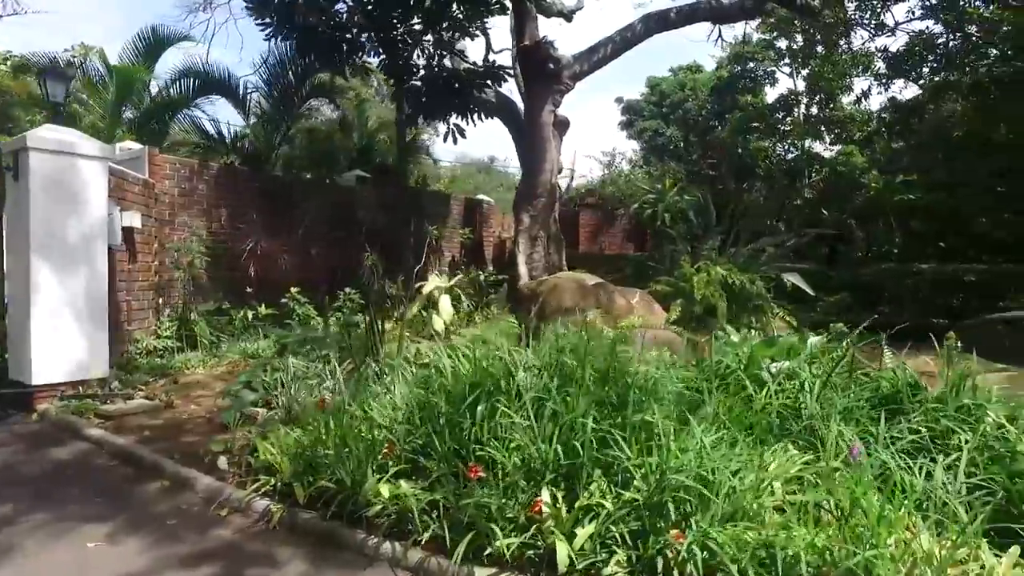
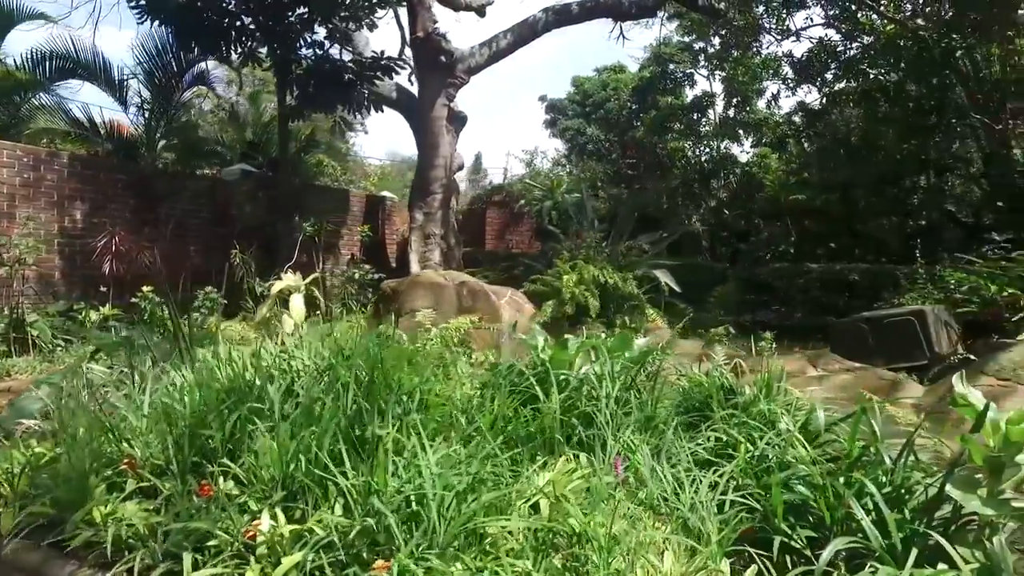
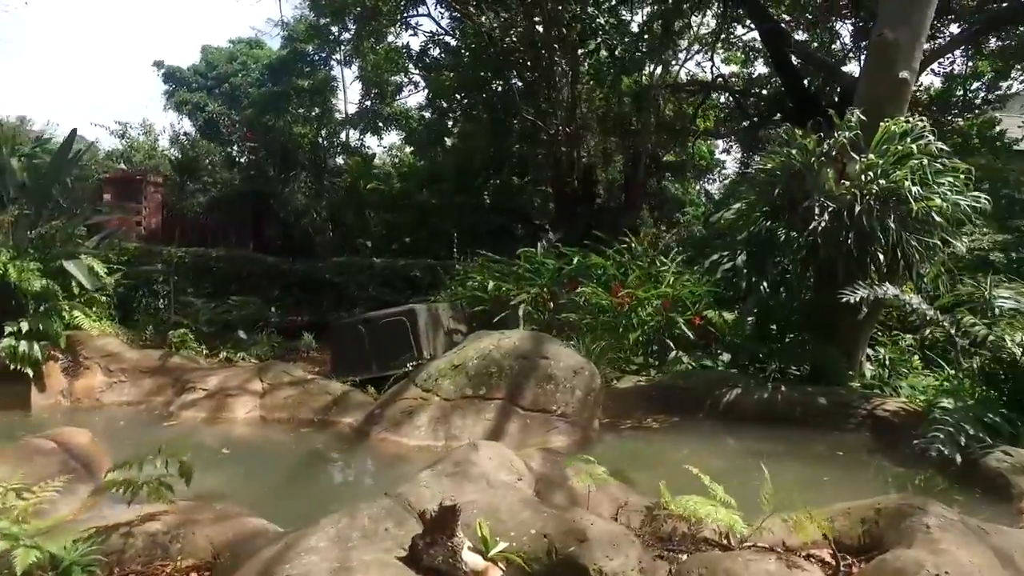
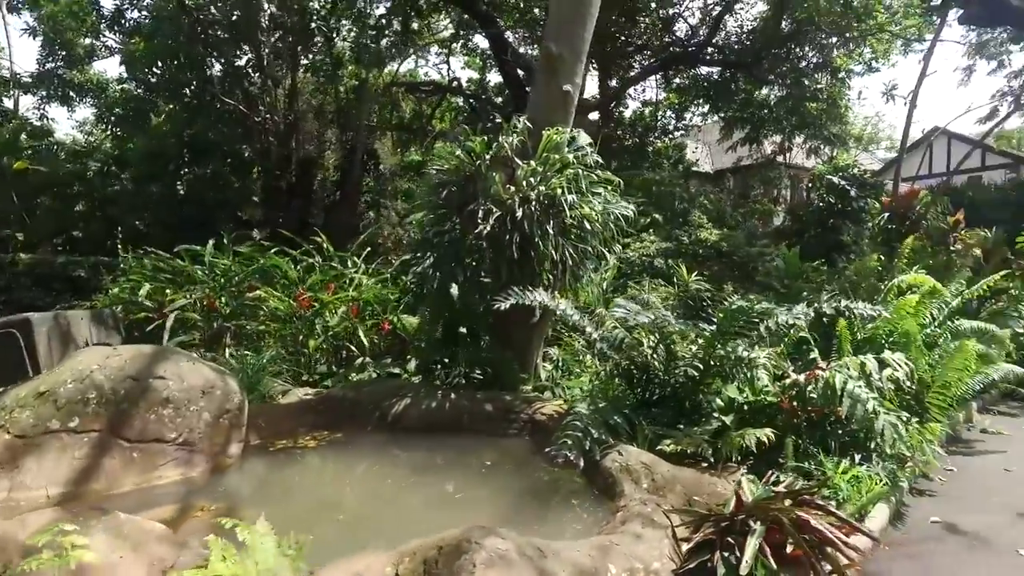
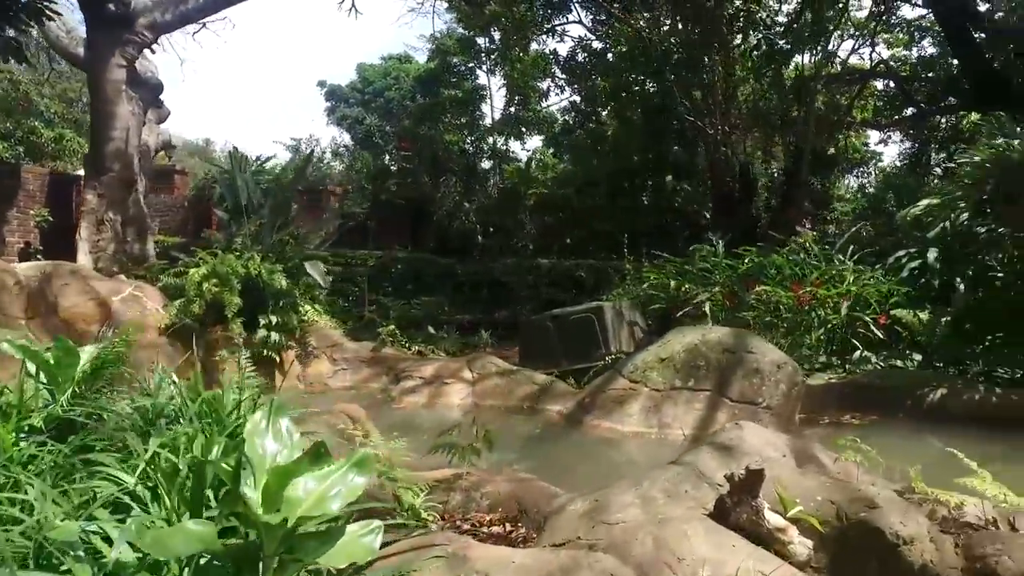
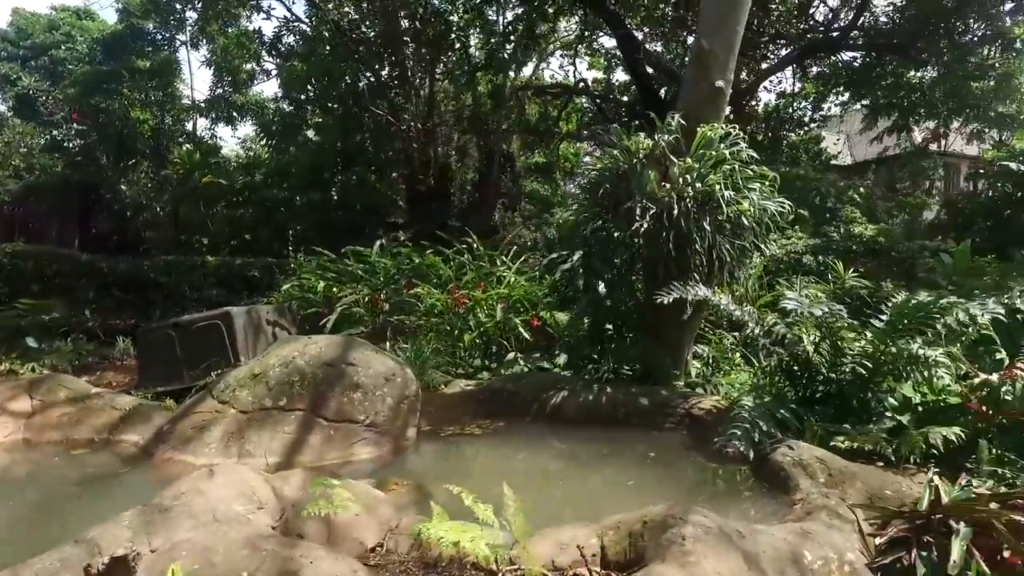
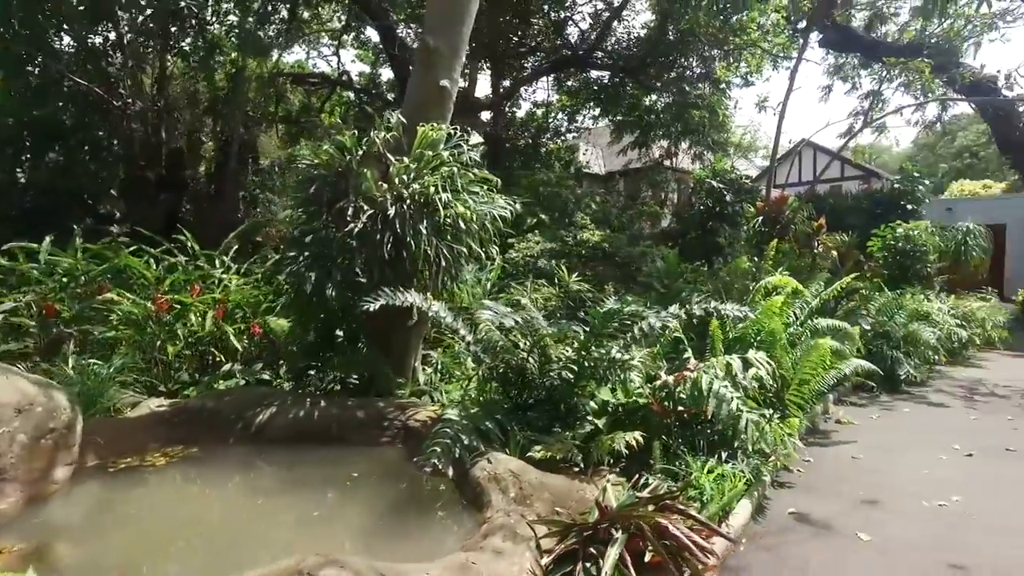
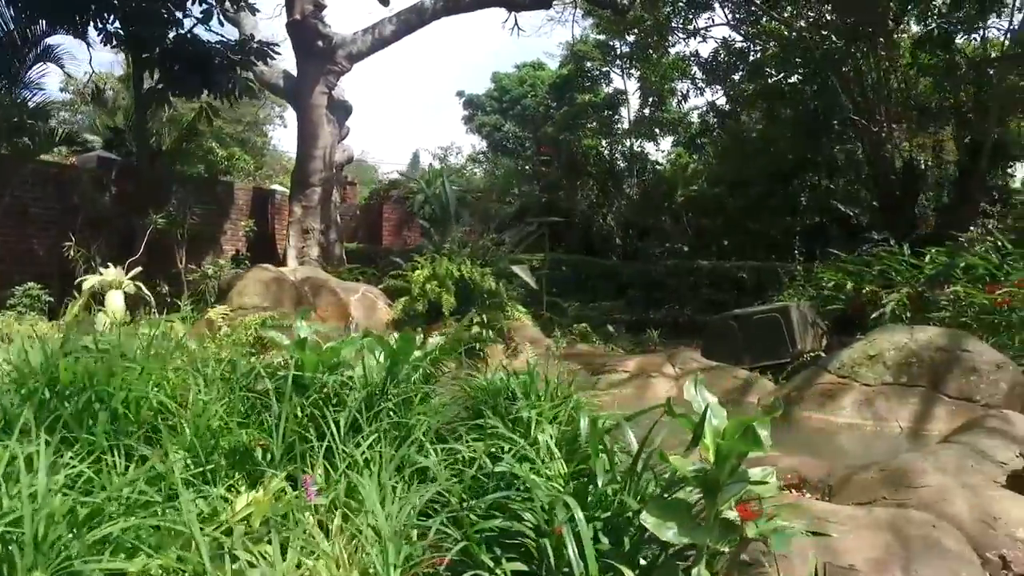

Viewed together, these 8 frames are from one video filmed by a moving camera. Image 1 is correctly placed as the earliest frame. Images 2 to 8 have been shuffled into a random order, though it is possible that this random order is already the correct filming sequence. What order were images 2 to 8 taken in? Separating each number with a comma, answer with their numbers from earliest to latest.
2, 8, 5, 3, 6, 4, 7
